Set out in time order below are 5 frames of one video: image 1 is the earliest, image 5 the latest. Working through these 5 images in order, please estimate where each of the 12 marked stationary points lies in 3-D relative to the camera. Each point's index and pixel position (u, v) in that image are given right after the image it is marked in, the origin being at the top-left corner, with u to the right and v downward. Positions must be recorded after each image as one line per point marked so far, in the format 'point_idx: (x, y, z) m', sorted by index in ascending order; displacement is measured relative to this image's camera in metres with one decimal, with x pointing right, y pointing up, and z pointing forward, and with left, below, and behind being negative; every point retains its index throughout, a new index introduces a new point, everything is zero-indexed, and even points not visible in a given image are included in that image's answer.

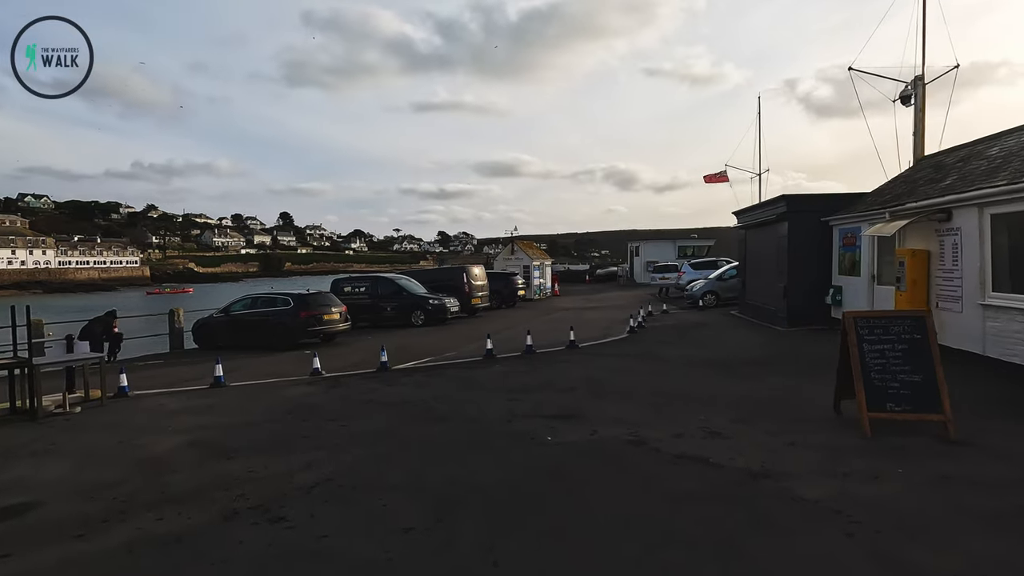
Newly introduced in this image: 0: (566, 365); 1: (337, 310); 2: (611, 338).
0: (+1.1, -1.5, +10.6) m
1: (-5.3, -0.7, +16.0) m
2: (+2.6, -1.3, +14.2) m
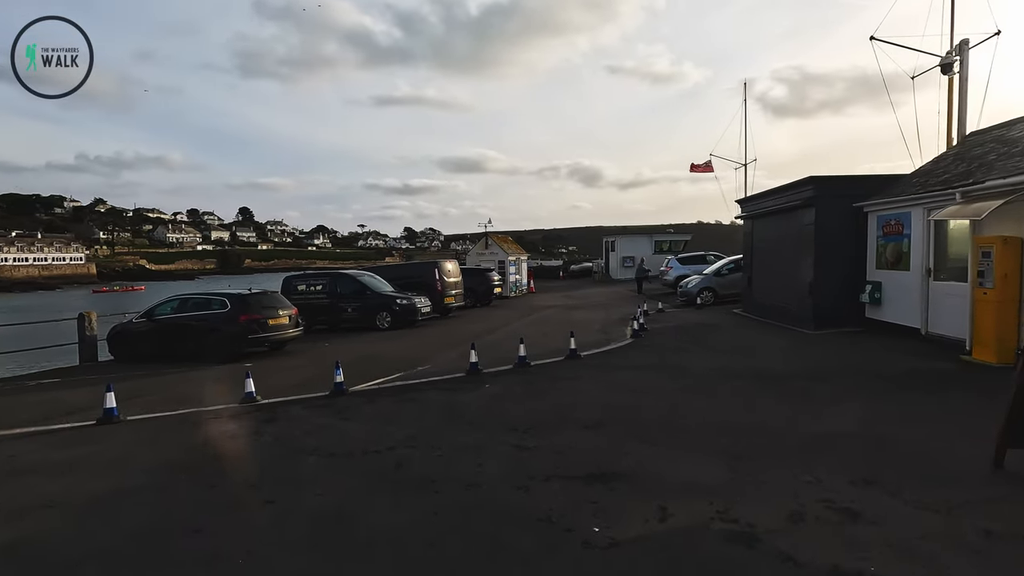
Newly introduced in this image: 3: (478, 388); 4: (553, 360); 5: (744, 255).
0: (+1.0, -1.5, +8.4) m
1: (-5.7, -0.6, +13.4) m
2: (+2.3, -1.3, +12.1) m
3: (-0.5, -1.5, +8.3) m
4: (+0.8, -1.4, +10.2) m
5: (+7.3, +1.0, +16.9) m
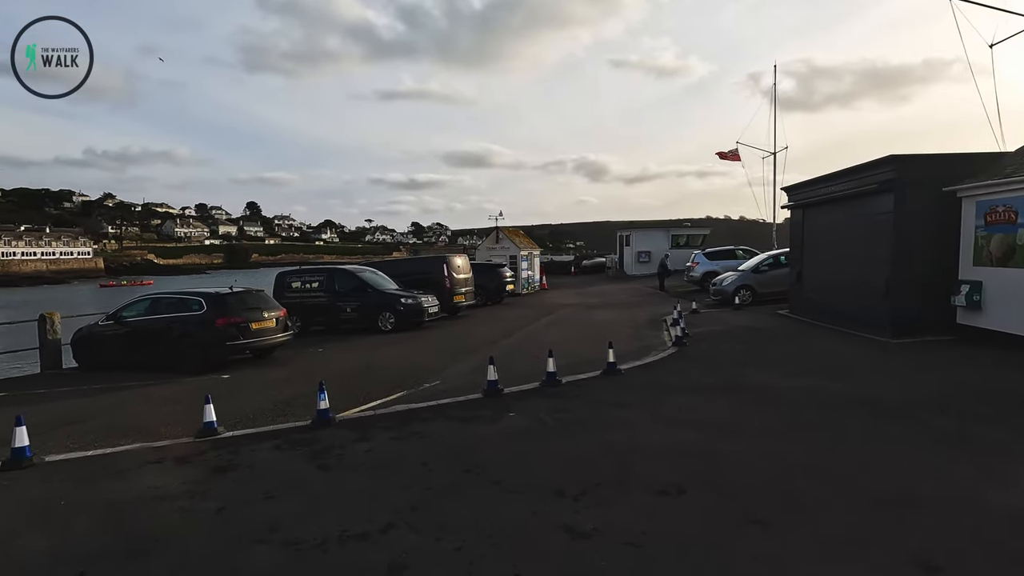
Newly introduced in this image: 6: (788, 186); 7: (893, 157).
0: (+1.4, -1.5, +6.6) m
1: (-5.2, -0.6, +11.7) m
2: (+2.7, -1.3, +10.3) m
3: (-0.1, -1.6, +6.5) m
4: (+1.2, -1.4, +8.4) m
5: (+7.8, +1.1, +14.9) m
6: (+7.5, +2.8, +14.6) m
7: (+7.3, +2.5, +10.2) m
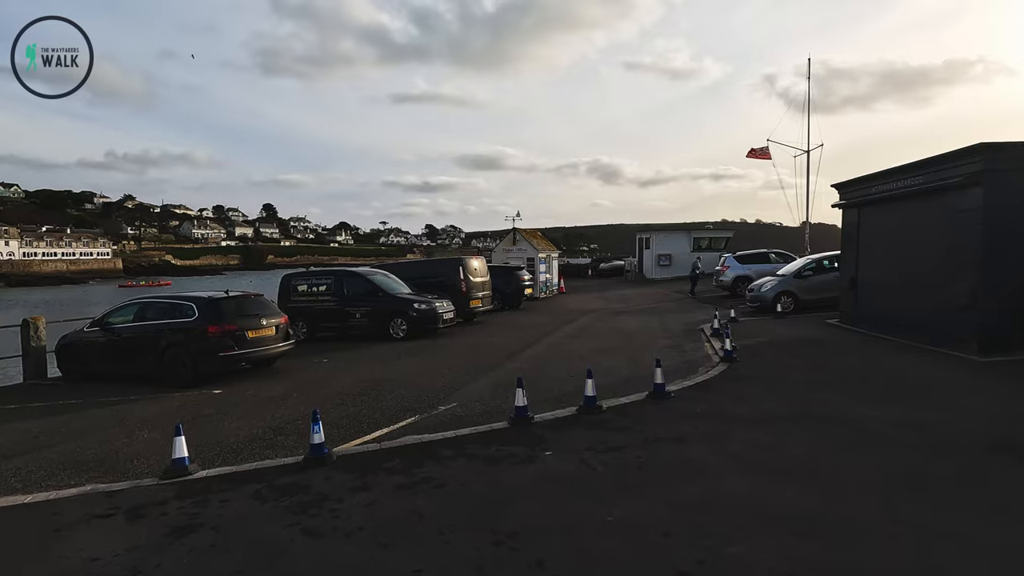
0: (+1.7, -1.6, +5.3) m
1: (-4.8, -0.7, +10.5) m
2: (+3.2, -1.4, +9.0) m
3: (+0.2, -1.7, +5.2) m
4: (+1.6, -1.5, +7.2) m
5: (+8.4, +0.9, +13.5) m
6: (+8.1, +2.6, +13.2) m
7: (+7.7, +2.4, +8.8) m
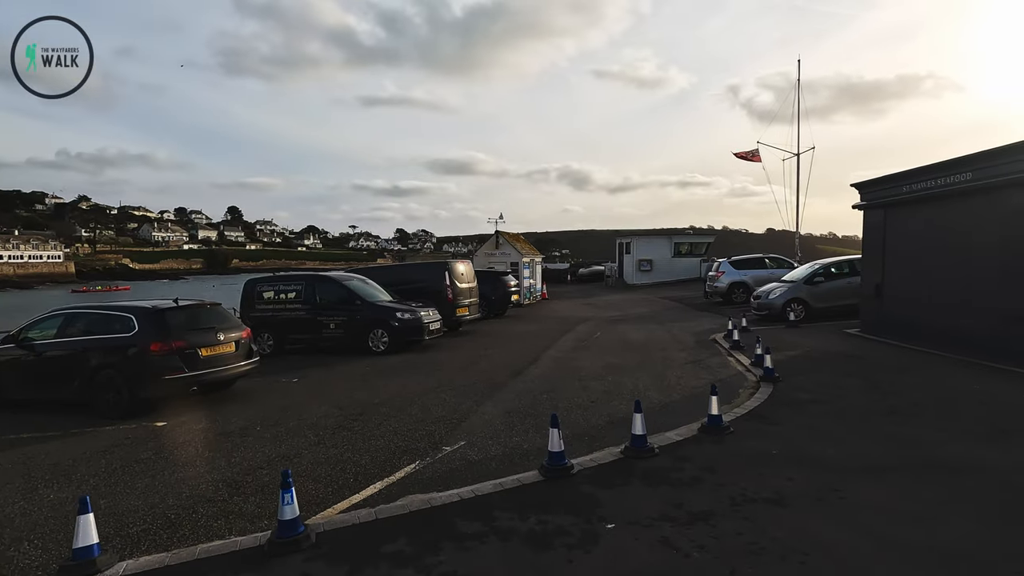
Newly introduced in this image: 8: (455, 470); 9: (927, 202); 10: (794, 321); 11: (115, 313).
0: (+2.1, -1.7, +3.9) m
1: (-4.7, -0.8, +8.8) m
2: (+3.4, -1.5, +7.7) m
3: (+0.6, -1.7, +3.8) m
4: (+1.9, -1.6, +5.8) m
5: (+8.3, +0.7, +12.5) m
6: (+8.1, +2.4, +12.2) m
7: (+7.9, +2.2, +7.8) m
8: (-0.6, -1.8, +5.2) m
9: (+8.2, +1.7, +10.8) m
10: (+7.7, -0.9, +14.6) m
11: (-6.2, -0.4, +8.3) m
